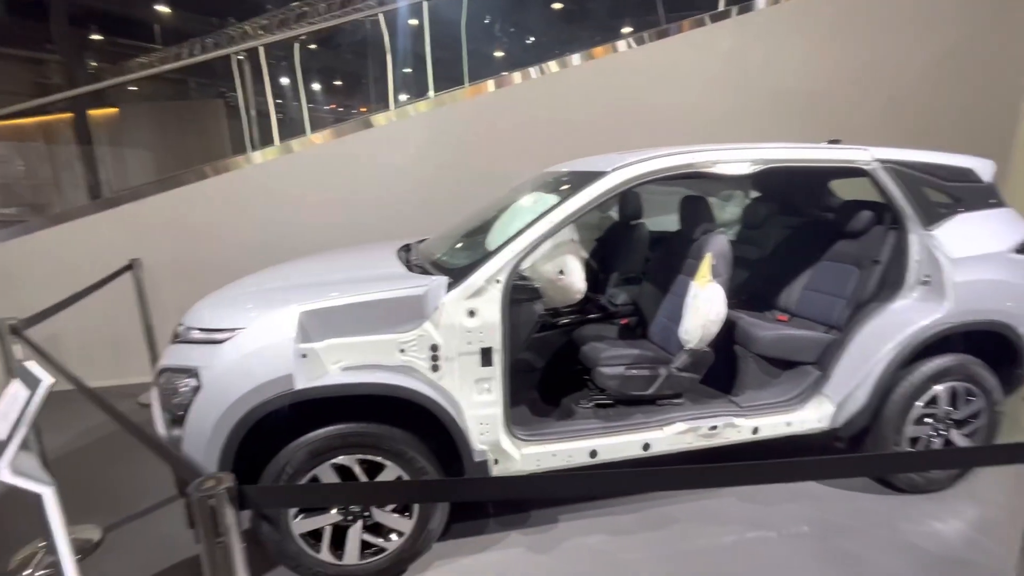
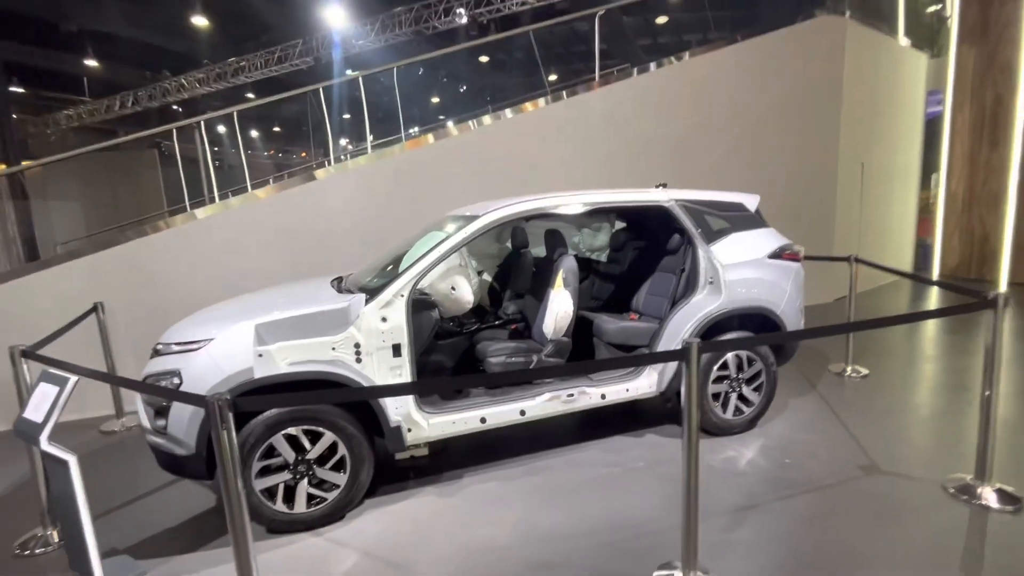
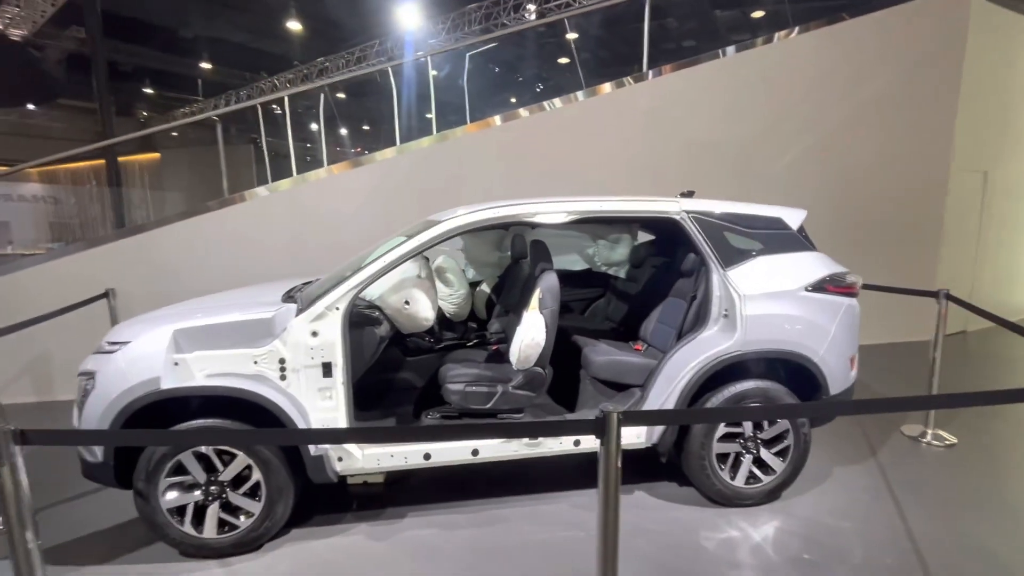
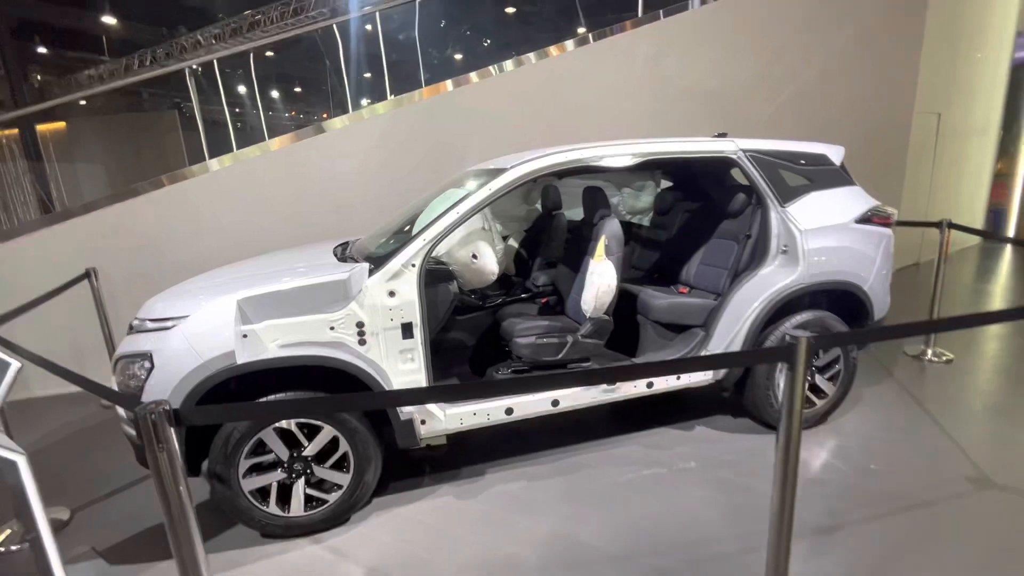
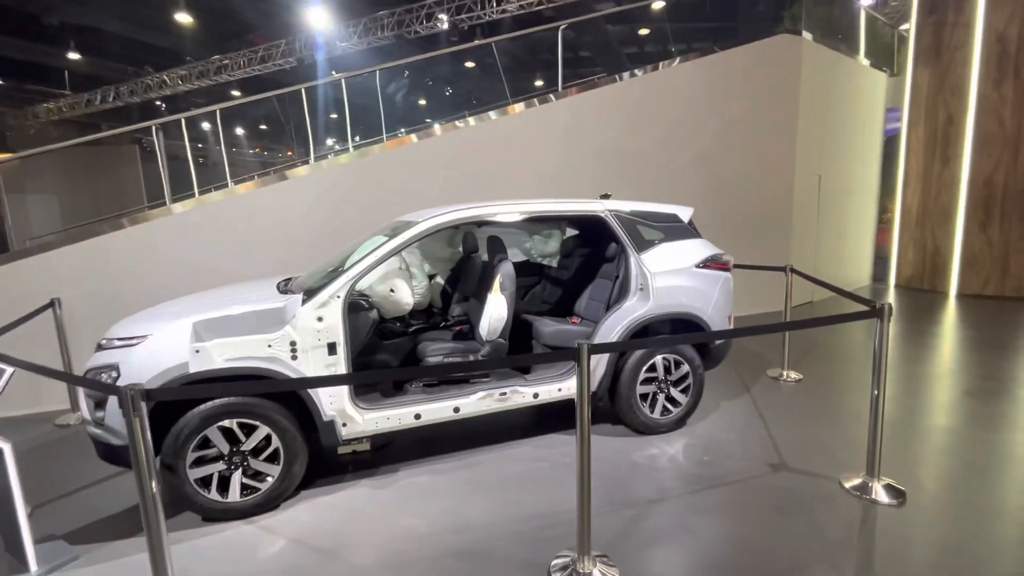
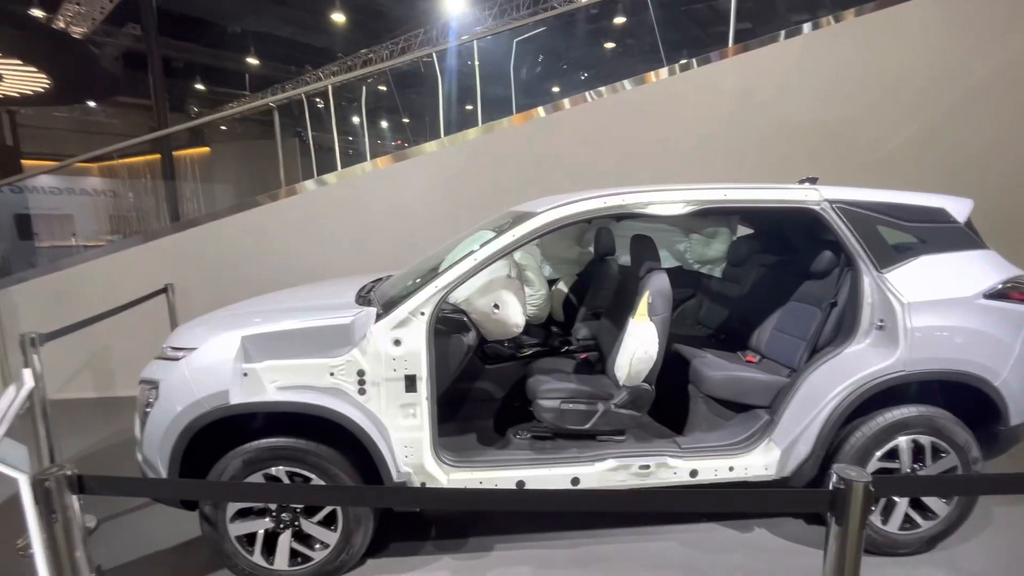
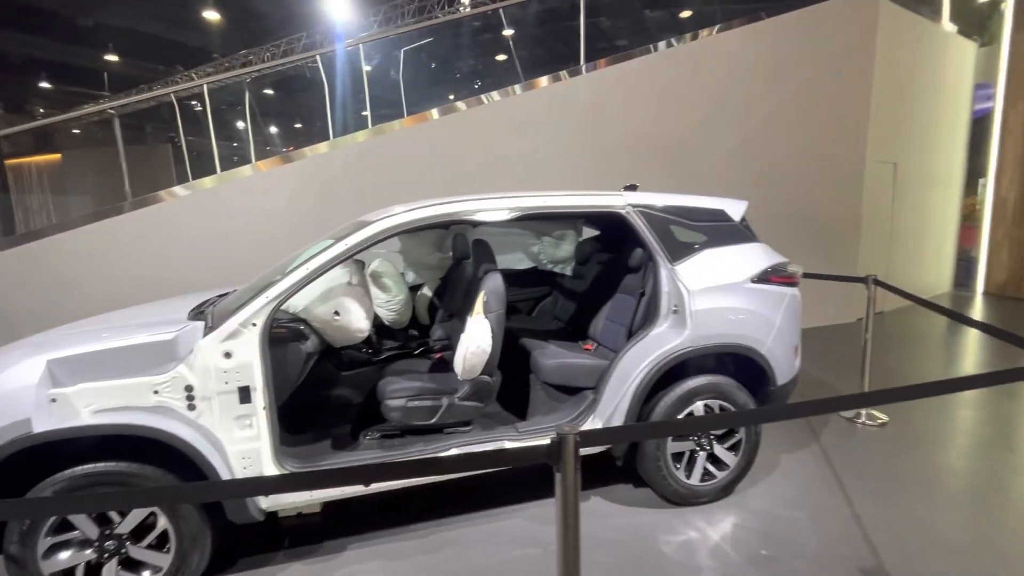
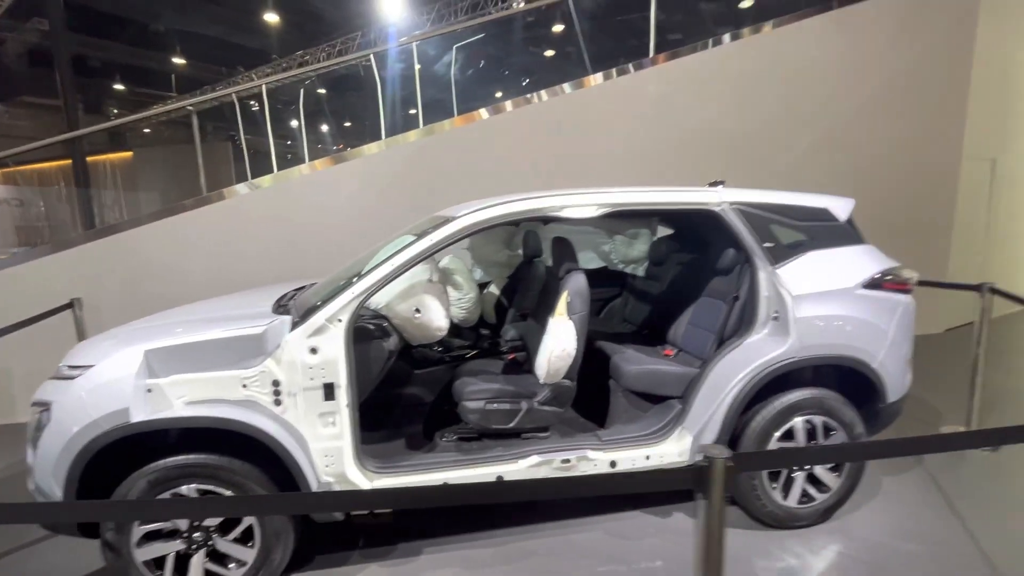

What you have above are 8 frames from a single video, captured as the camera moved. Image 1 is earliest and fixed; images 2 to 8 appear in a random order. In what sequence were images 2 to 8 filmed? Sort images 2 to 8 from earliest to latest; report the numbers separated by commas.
4, 2, 5, 3, 6, 8, 7
